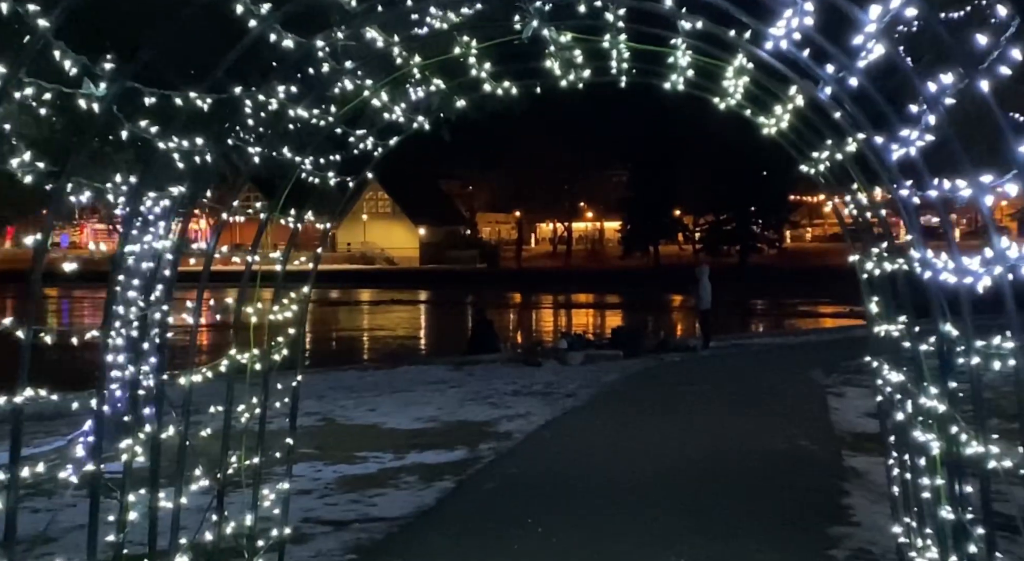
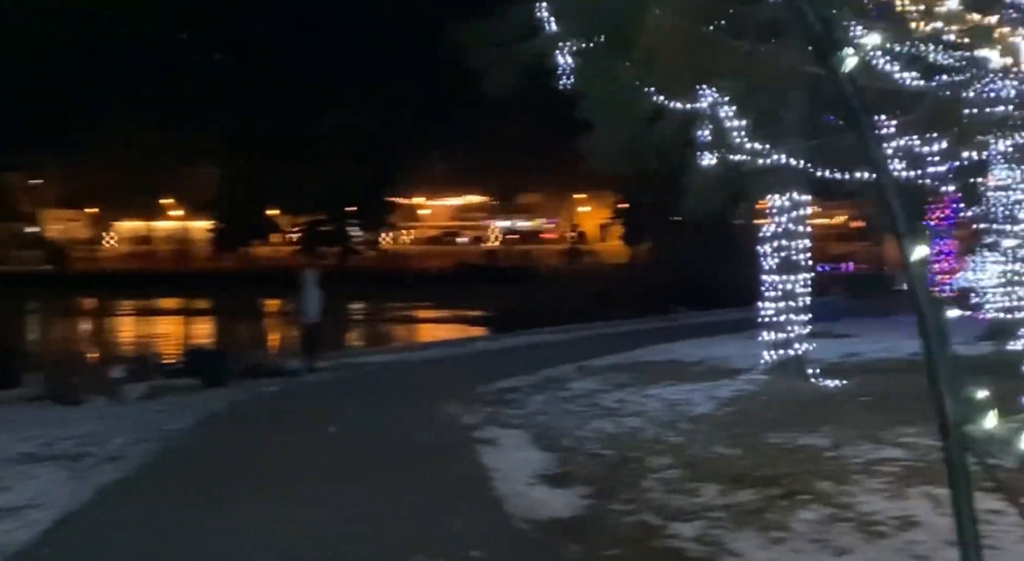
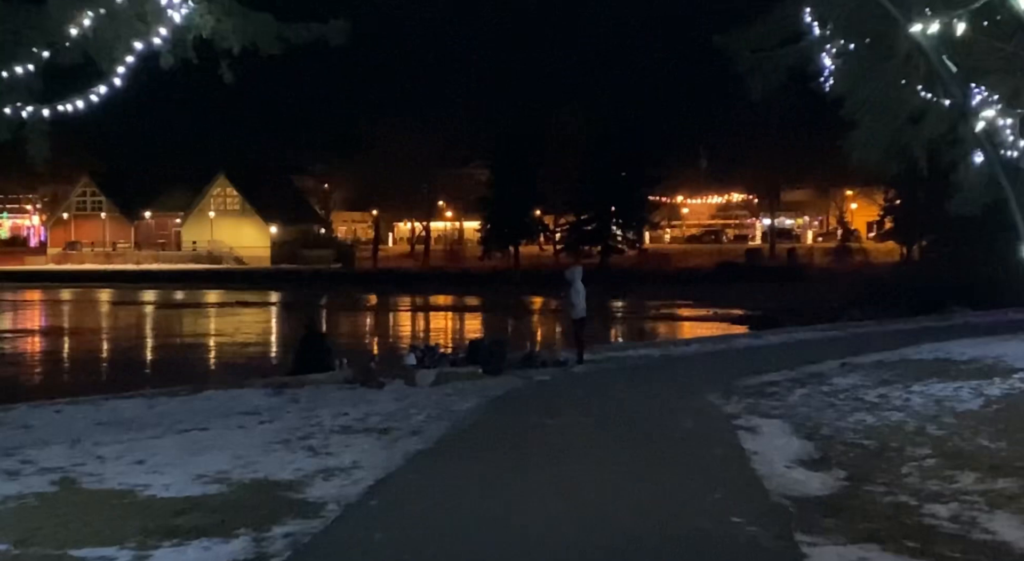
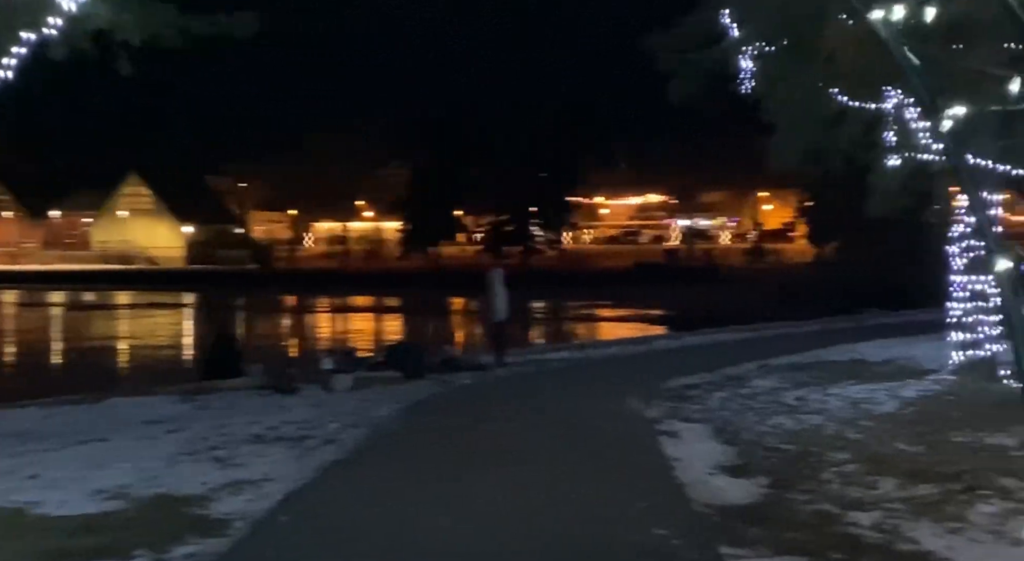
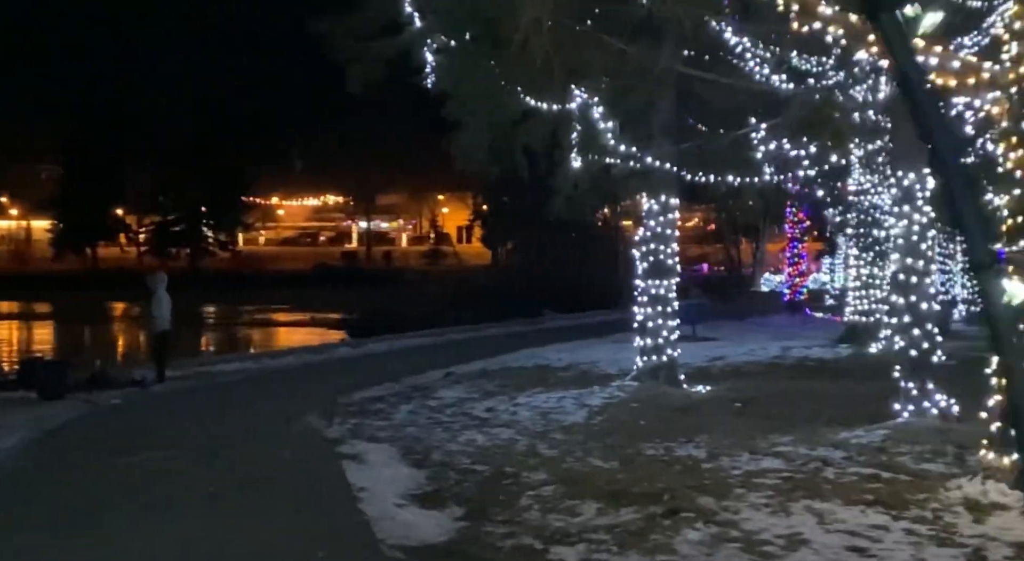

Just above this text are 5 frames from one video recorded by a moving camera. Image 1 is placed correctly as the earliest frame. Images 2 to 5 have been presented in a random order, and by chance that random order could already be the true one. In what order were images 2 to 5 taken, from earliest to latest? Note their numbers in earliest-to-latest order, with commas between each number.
3, 4, 2, 5
